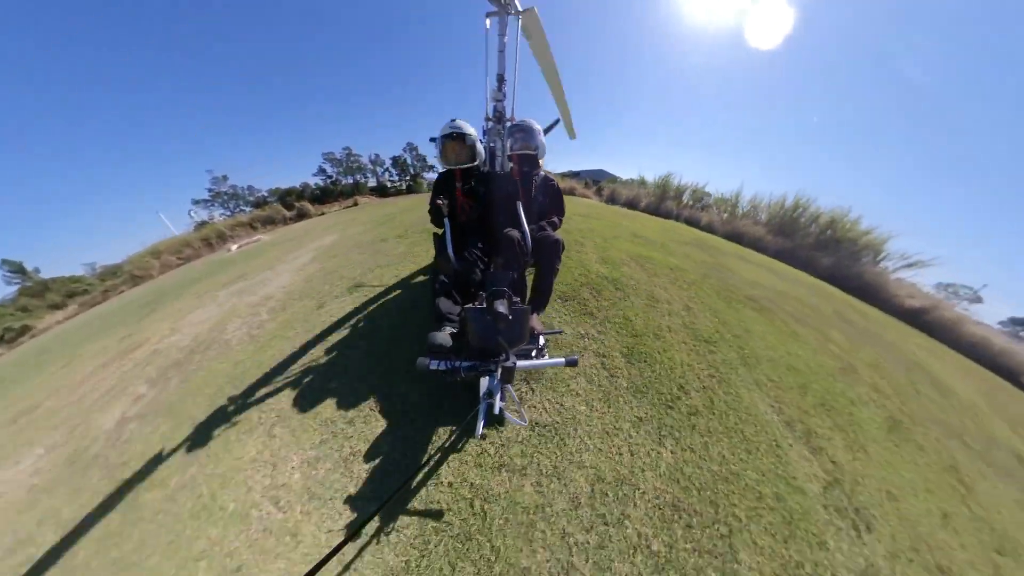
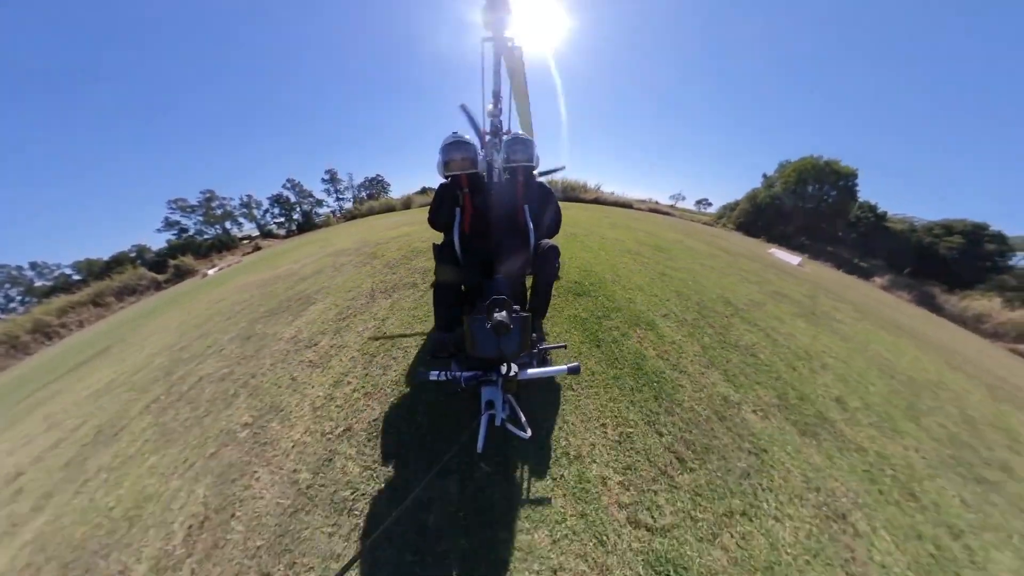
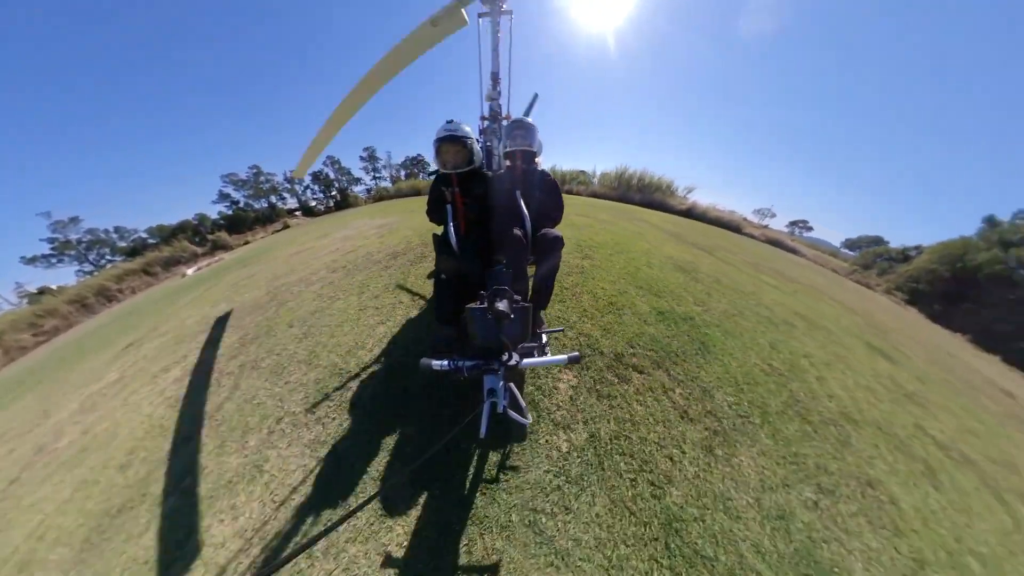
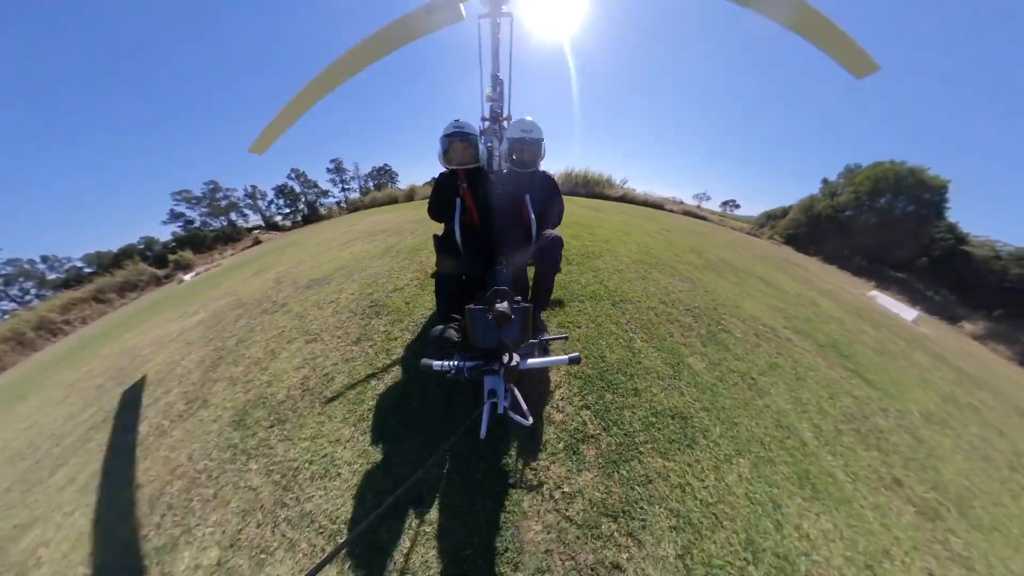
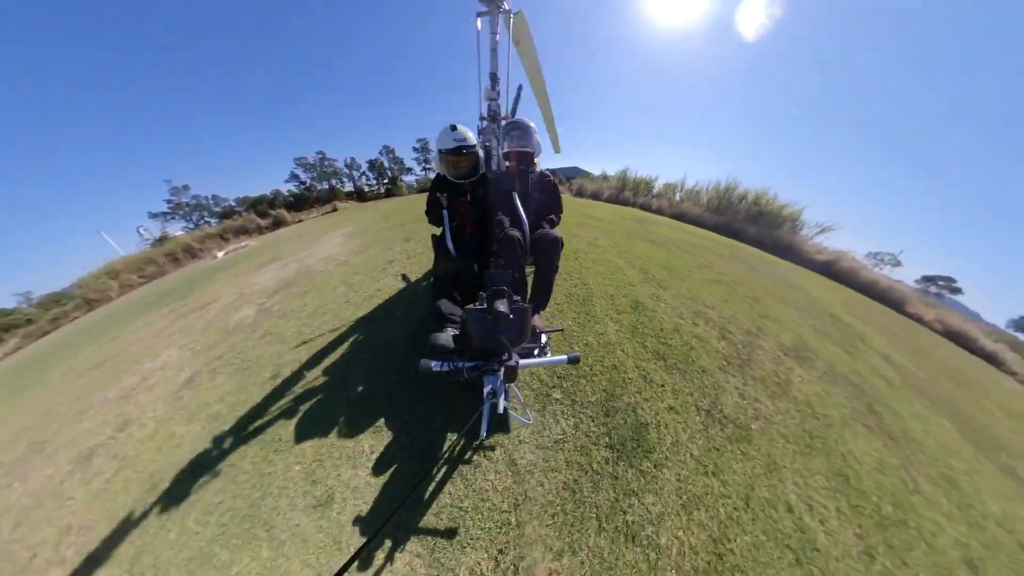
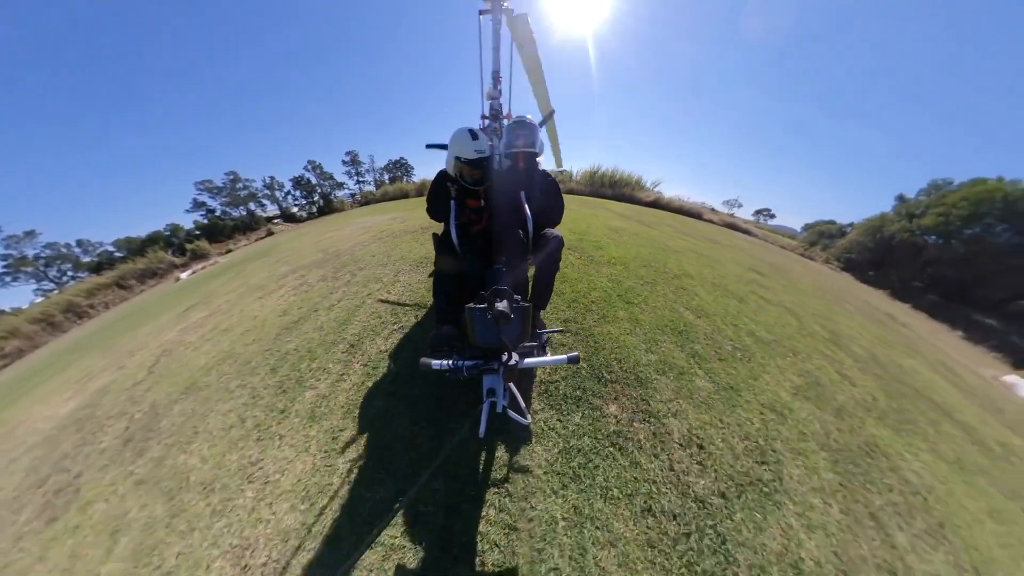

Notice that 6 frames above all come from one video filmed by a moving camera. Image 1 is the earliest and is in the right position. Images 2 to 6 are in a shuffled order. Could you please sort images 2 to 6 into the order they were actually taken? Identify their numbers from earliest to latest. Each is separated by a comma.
5, 3, 6, 4, 2
